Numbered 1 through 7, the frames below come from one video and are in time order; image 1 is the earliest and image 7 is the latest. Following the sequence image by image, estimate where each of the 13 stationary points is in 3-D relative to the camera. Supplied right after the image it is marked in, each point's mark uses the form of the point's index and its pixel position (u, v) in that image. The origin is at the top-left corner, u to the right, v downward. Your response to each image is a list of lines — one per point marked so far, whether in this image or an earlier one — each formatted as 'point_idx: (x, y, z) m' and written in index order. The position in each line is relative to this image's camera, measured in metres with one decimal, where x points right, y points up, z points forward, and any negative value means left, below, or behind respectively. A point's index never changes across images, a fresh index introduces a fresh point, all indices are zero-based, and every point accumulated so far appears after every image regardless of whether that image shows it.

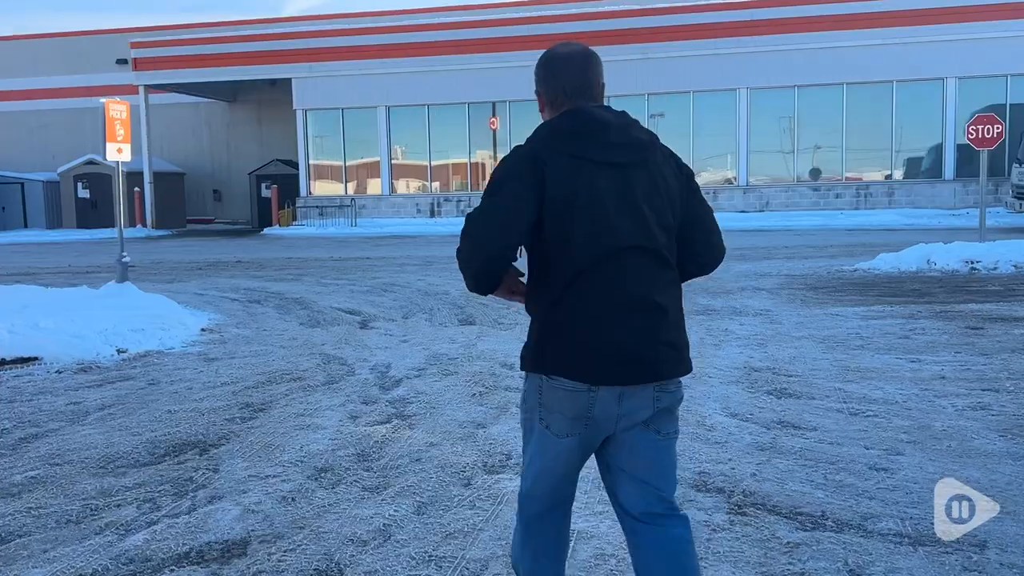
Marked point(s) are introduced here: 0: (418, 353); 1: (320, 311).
0: (-0.8, -0.6, +8.4) m
1: (-2.4, -0.3, +11.4) m
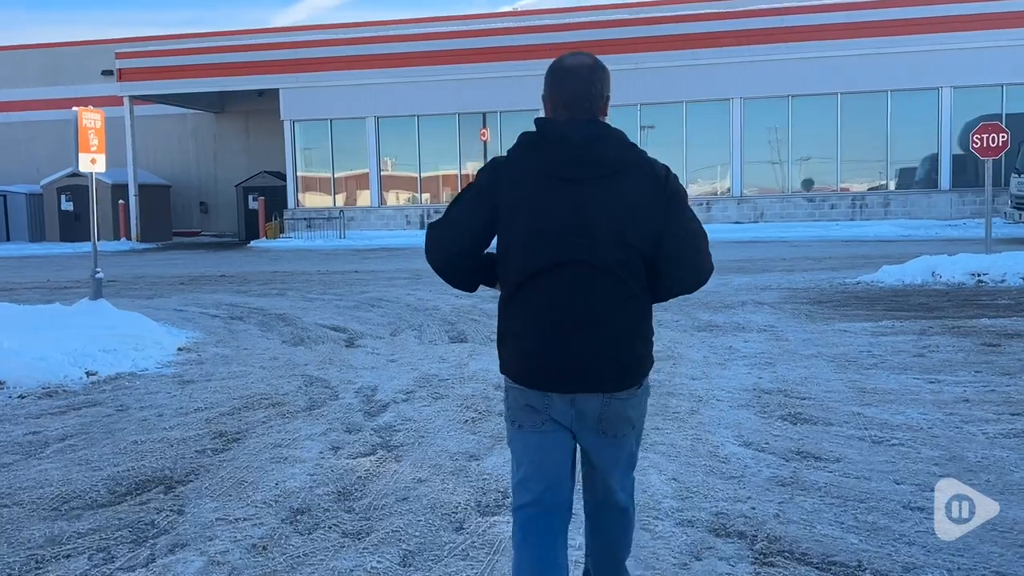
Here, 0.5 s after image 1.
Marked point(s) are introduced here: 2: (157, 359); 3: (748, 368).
0: (-0.9, -0.7, +7.9) m
1: (-2.5, -0.5, +10.9) m
2: (-3.4, -0.7, +8.7) m
3: (+2.0, -0.7, +7.7) m
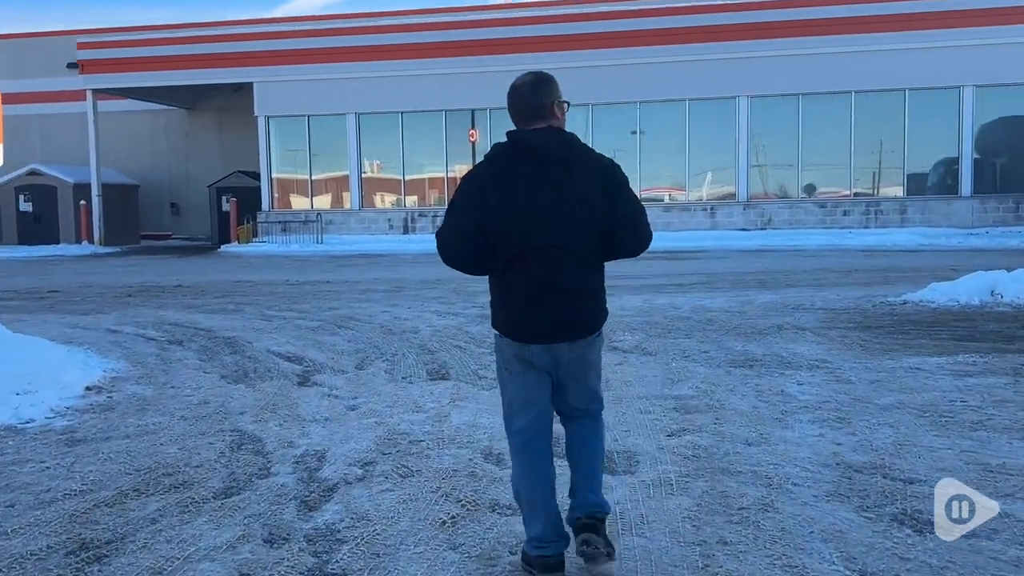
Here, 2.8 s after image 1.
0: (-0.9, -1.0, +6.0) m
1: (-2.6, -0.7, +9.0) m
2: (-3.4, -0.9, +6.8) m
3: (+2.0, -0.9, +5.9) m
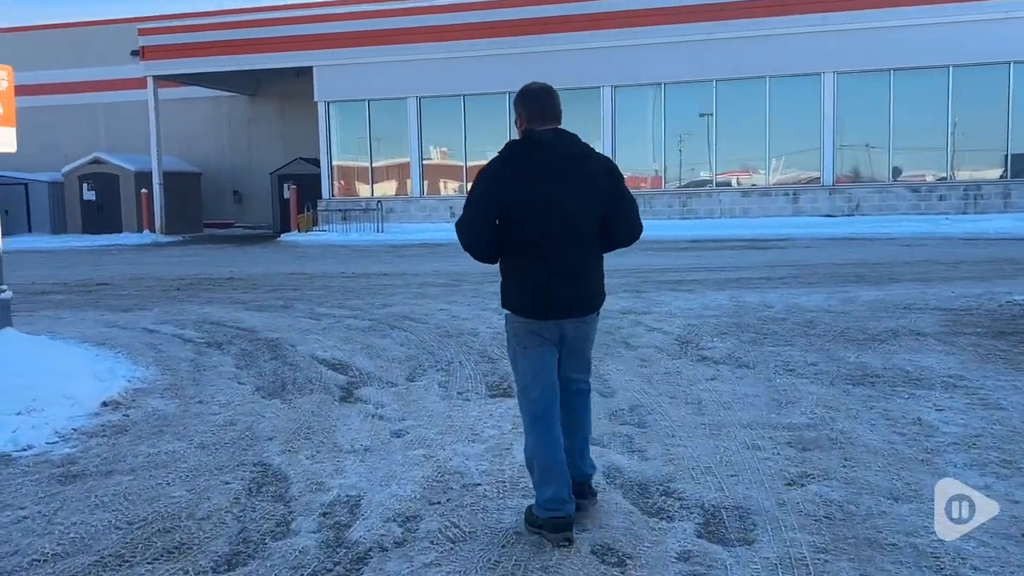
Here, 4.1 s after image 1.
0: (-0.5, -1.0, +5.0) m
1: (-1.9, -0.7, +8.1) m
2: (-2.9, -0.9, +5.9) m
3: (+2.4, -0.9, +4.6) m
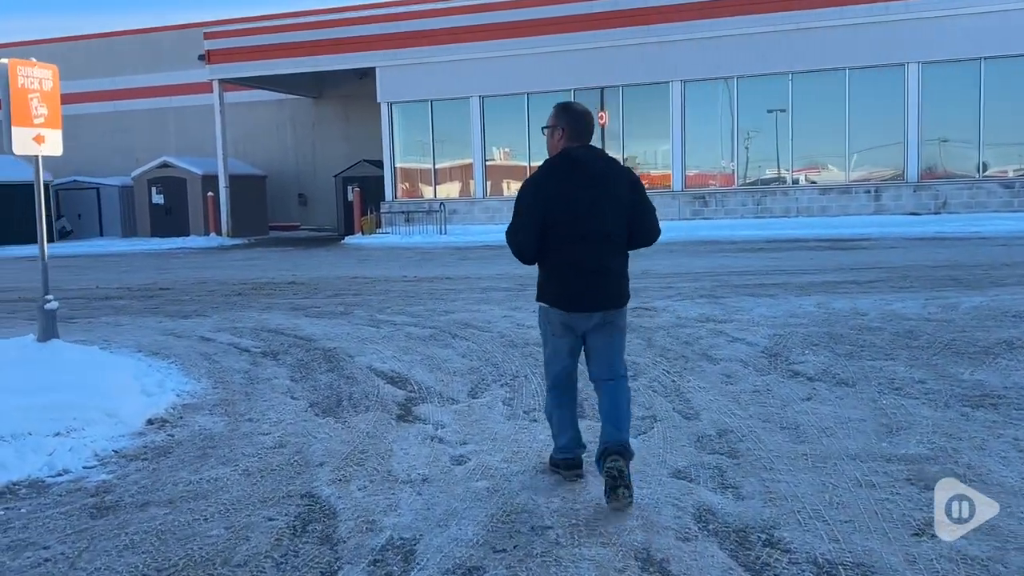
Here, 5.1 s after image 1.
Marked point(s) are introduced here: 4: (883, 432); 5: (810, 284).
0: (-0.2, -1.1, +4.4) m
1: (-1.4, -0.7, +7.6) m
2: (-2.5, -1.0, +5.5) m
3: (+2.7, -1.0, +3.9) m
4: (+2.2, -0.9, +5.4) m
5: (+3.9, +0.1, +11.9) m
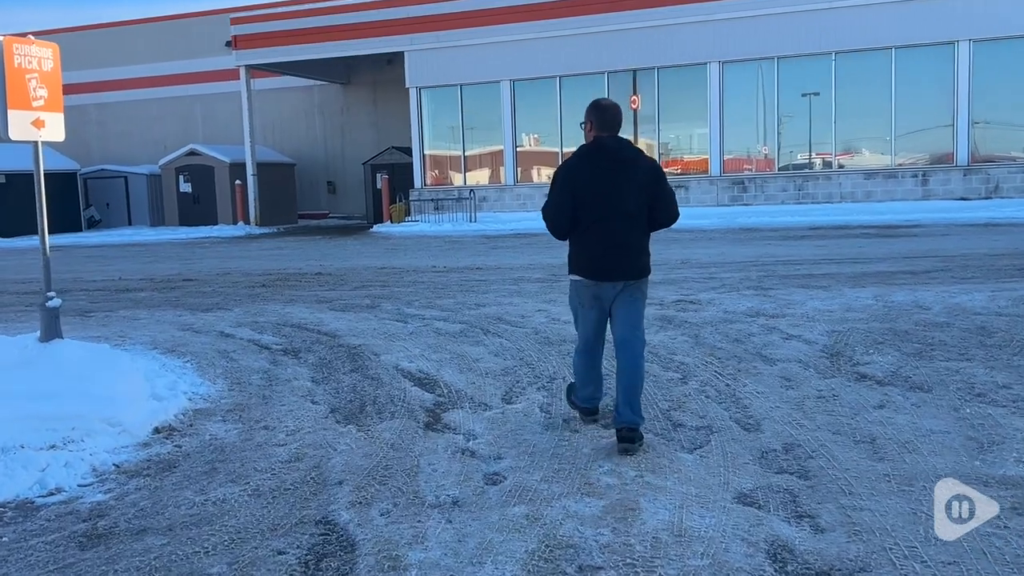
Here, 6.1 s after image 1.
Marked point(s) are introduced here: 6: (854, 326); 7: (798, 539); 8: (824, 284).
0: (0.0, -1.1, +3.8) m
1: (-1.1, -0.7, +7.1) m
2: (-2.3, -1.0, +5.0) m
3: (+2.9, -1.0, +3.2) m
4: (+2.4, -0.8, +4.8) m
5: (+4.3, +0.2, +11.2) m
6: (+3.0, -0.3, +8.0) m
7: (+1.2, -1.0, +3.7) m
8: (+3.6, +0.1, +10.5) m
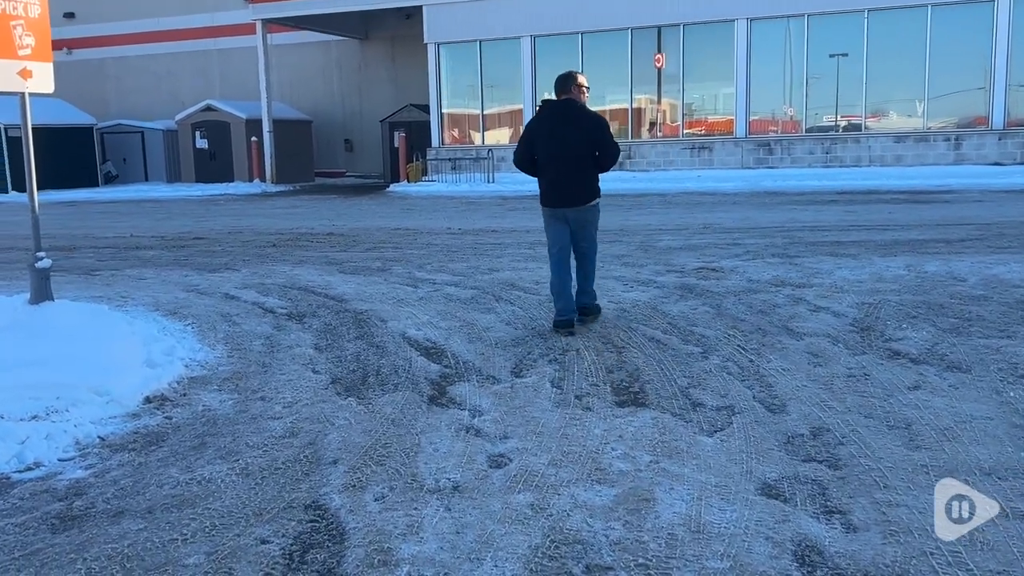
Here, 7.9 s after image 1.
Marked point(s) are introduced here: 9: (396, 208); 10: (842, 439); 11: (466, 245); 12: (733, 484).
0: (0.0, -0.9, +3.5) m
1: (-1.0, -0.4, +6.8) m
2: (-2.3, -0.8, +4.7) m
3: (+2.9, -1.0, +2.8) m
4: (+2.4, -0.7, +4.4) m
5: (+4.5, +0.5, +10.7) m
6: (+3.1, -0.1, +7.6) m
7: (+1.2, -0.9, +3.4) m
8: (+3.7, +0.4, +10.0) m
9: (-2.4, +1.6, +18.9) m
10: (+1.6, -0.7, +4.4) m
11: (-0.6, +0.6, +12.2) m
12: (+1.0, -0.8, +4.0) m
